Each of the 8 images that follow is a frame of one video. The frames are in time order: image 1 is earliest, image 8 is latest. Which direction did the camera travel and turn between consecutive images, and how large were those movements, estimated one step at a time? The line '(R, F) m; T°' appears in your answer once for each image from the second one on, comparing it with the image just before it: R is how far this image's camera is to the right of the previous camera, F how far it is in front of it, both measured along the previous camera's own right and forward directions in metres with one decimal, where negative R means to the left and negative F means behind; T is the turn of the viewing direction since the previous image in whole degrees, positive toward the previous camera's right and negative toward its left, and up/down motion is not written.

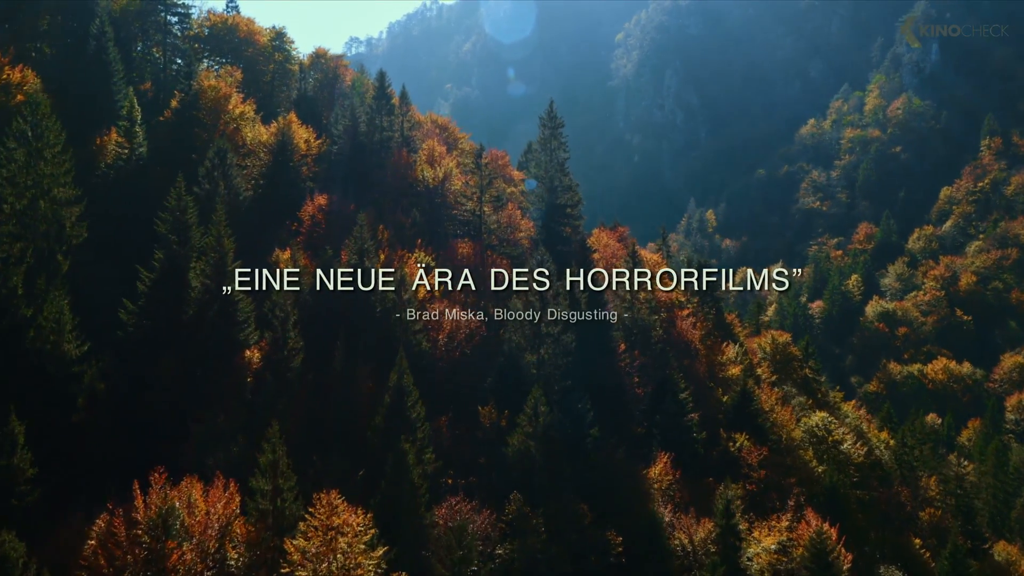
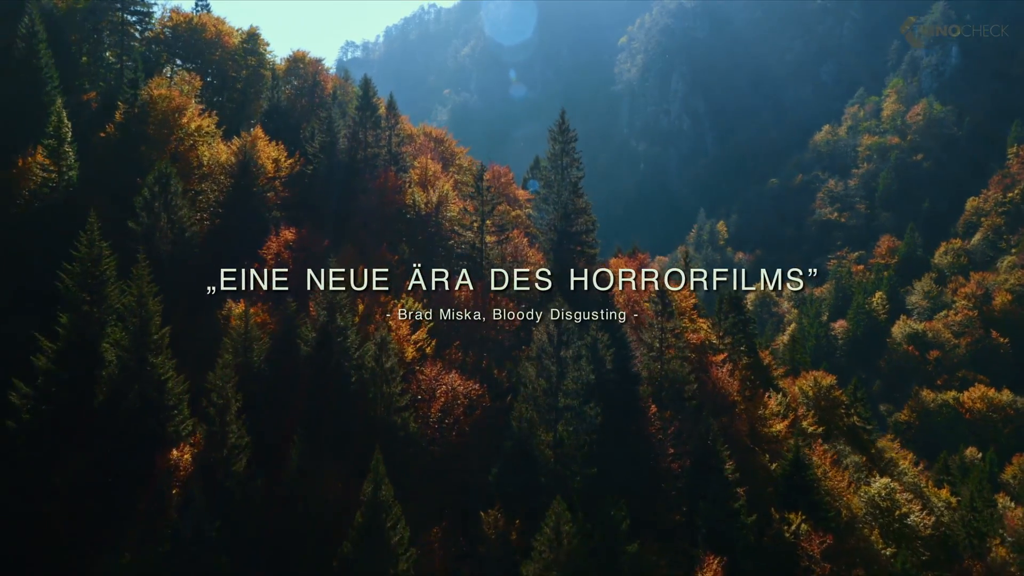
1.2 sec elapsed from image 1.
(-0.6, +9.8) m; 0°
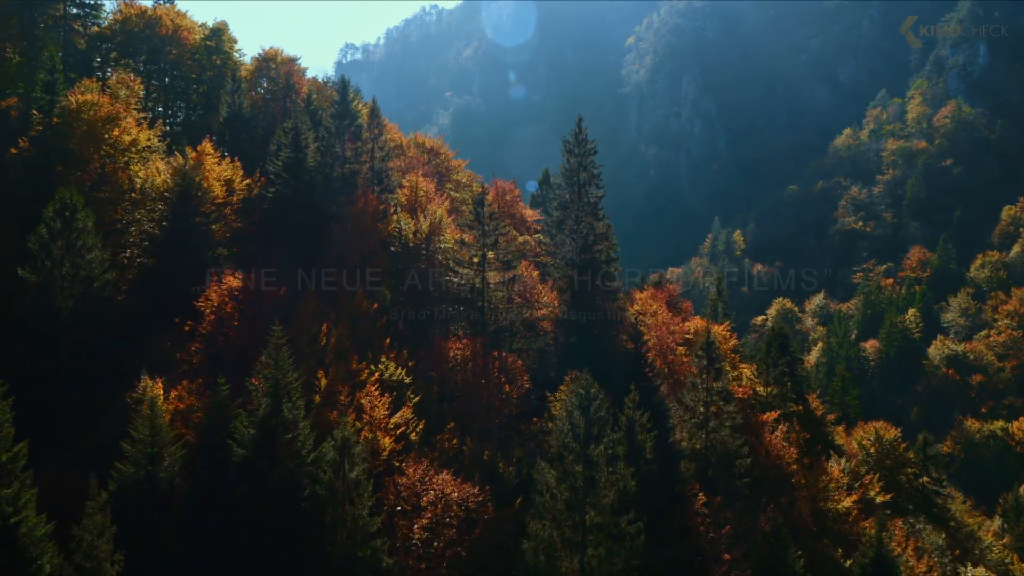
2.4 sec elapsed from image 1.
(-0.3, +10.3) m; 0°
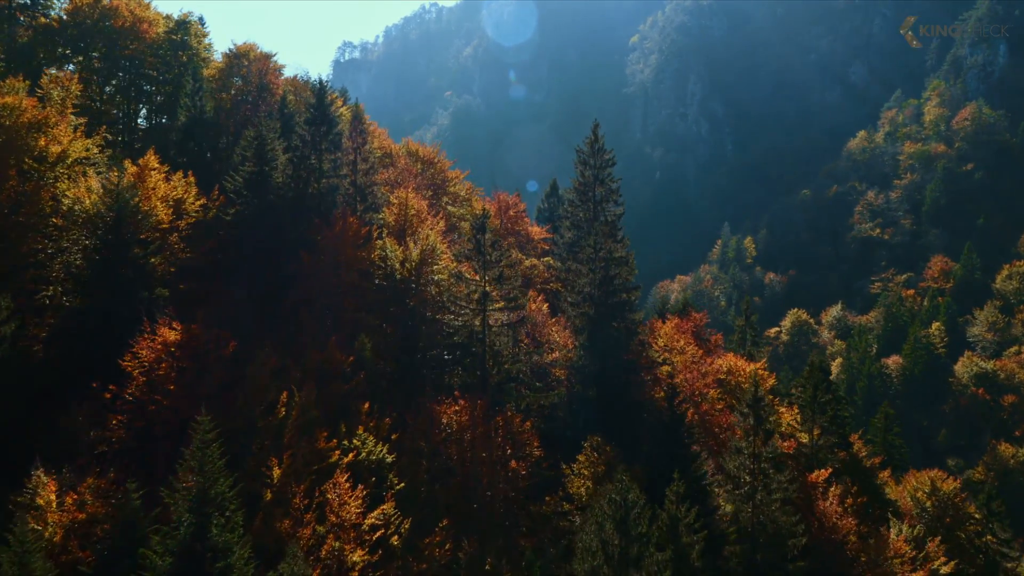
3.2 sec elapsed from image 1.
(-0.4, +7.4) m; 0°
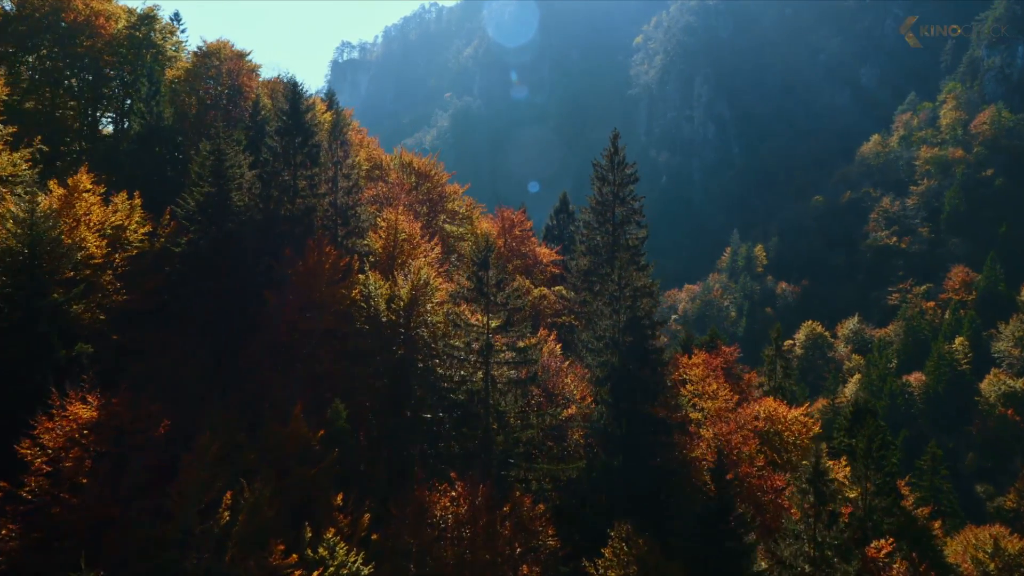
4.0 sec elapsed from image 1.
(-0.4, +6.3) m; 0°
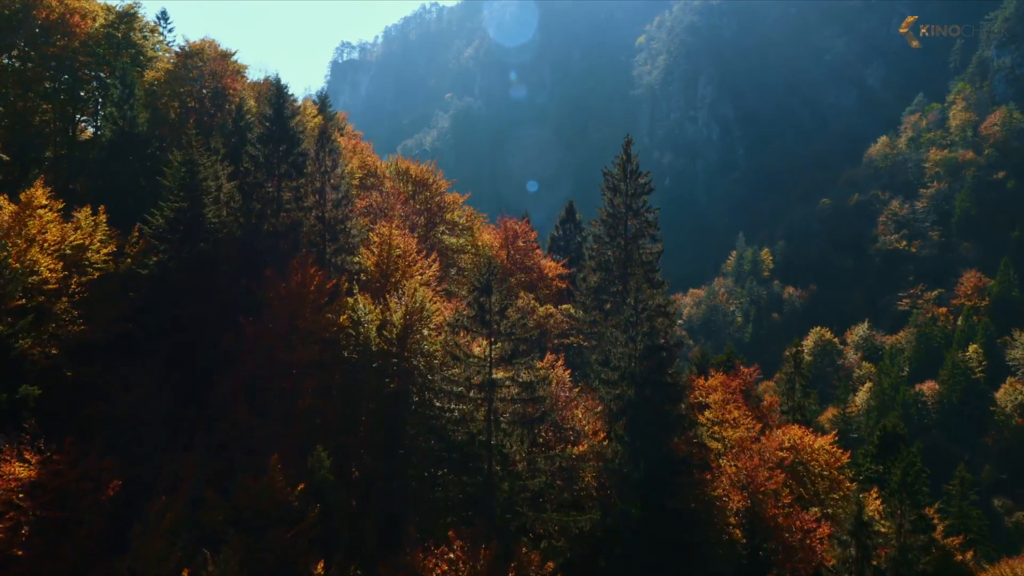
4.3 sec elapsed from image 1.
(-0.2, +3.1) m; 0°
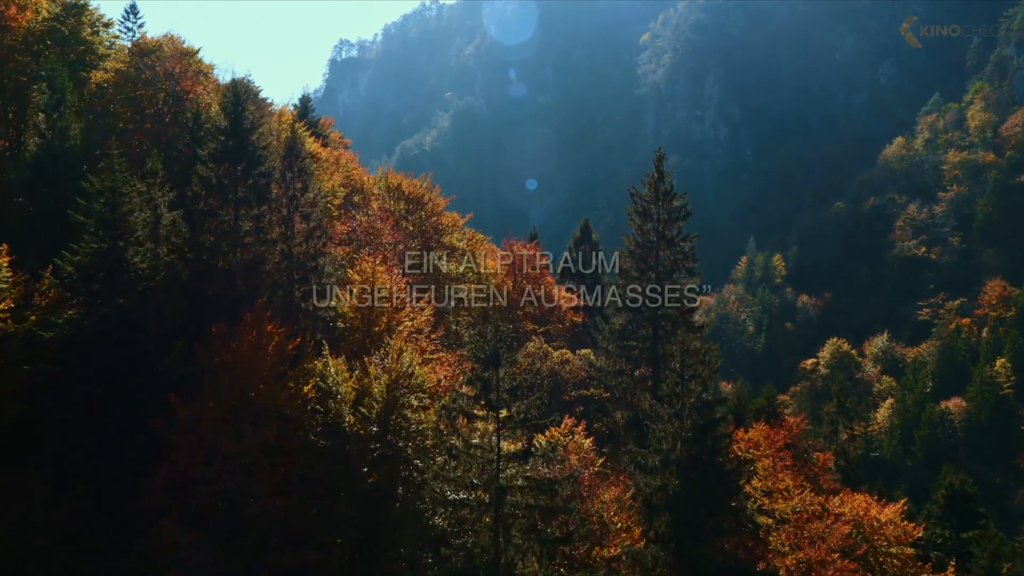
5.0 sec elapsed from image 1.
(-0.4, +6.2) m; 0°
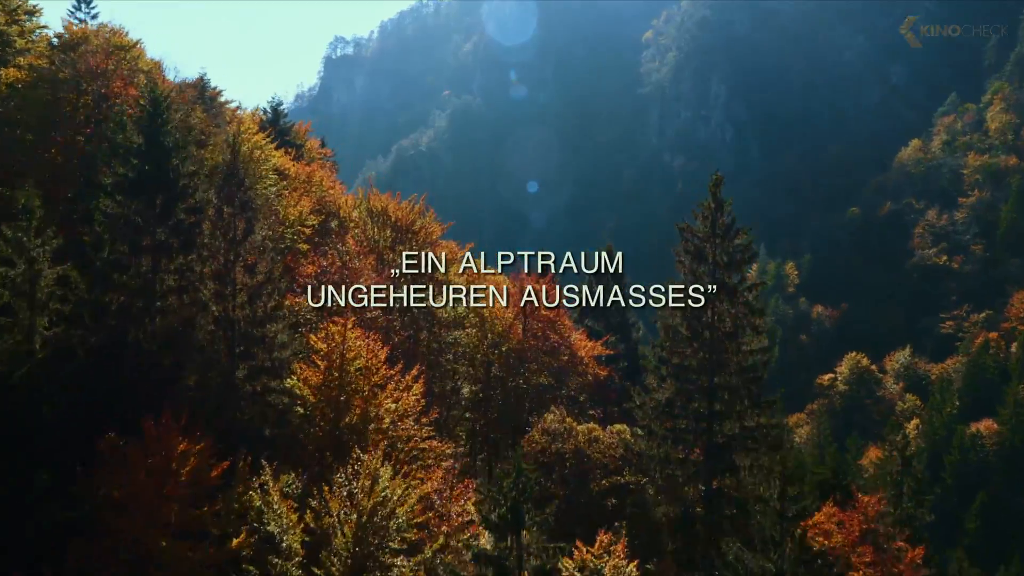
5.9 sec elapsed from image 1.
(-0.6, +7.2) m; 0°
